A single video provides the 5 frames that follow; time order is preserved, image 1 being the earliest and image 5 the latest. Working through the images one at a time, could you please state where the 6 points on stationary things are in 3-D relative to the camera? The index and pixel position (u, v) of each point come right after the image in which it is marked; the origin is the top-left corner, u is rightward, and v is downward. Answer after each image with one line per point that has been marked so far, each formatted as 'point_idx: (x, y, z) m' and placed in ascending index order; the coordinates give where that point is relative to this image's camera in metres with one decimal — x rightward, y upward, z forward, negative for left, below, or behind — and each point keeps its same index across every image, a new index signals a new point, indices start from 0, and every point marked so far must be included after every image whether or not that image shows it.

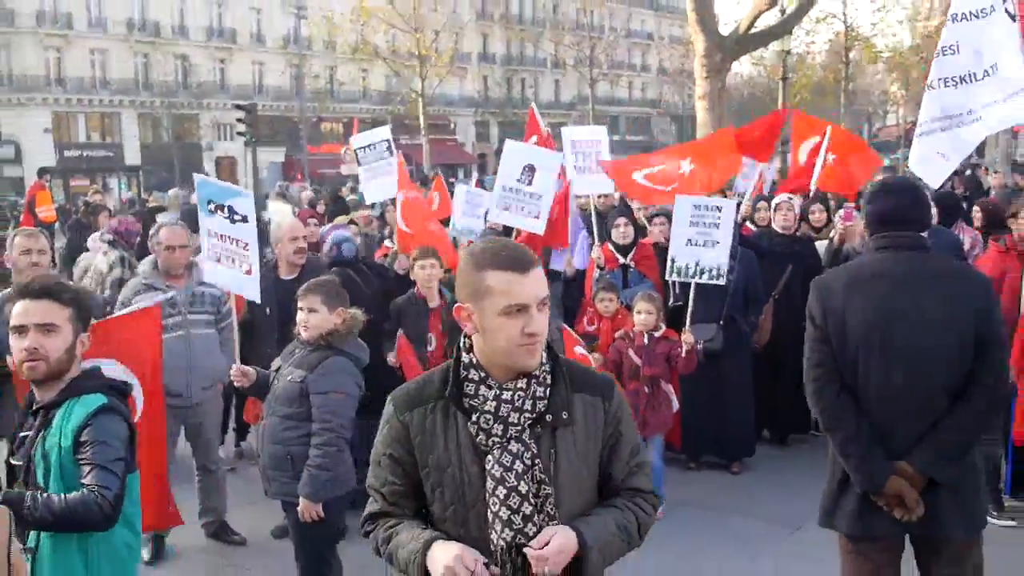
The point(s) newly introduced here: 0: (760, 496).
0: (+1.7, -1.5, +5.7) m
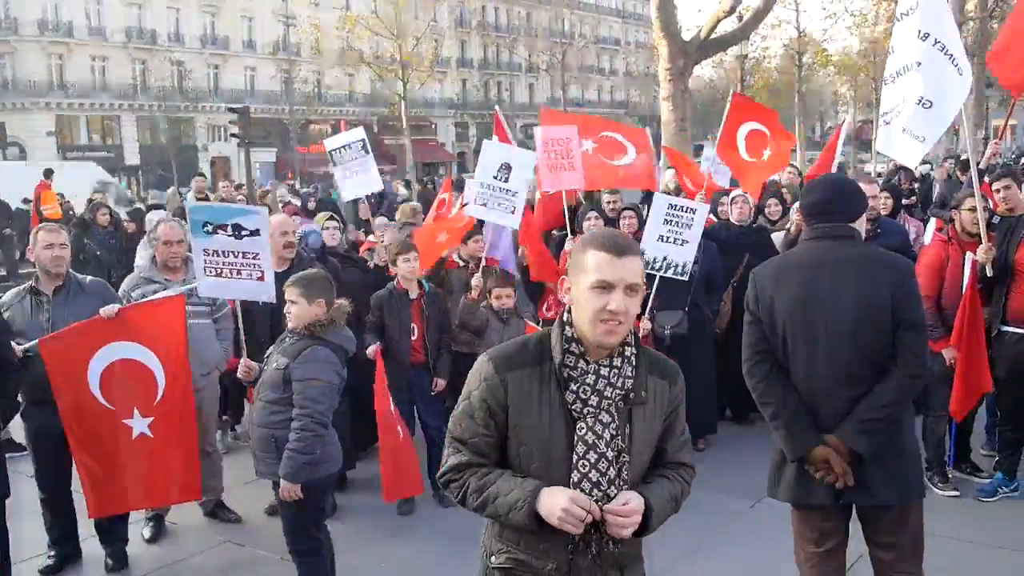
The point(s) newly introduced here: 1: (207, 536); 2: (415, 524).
0: (+1.6, -1.4, +6.1) m
1: (-2.2, -1.8, +5.7) m
2: (-0.7, -1.7, +5.6) m
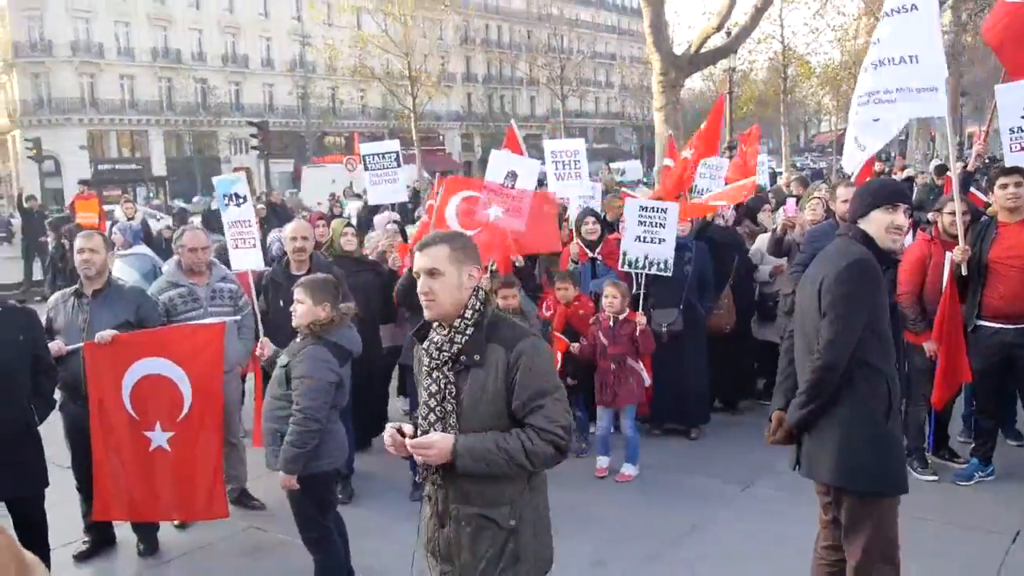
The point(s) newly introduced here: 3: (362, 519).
0: (+1.6, -1.4, +6.4) m
1: (-2.1, -1.8, +6.1) m
2: (-0.6, -1.7, +5.9) m
3: (-1.1, -1.7, +5.8) m
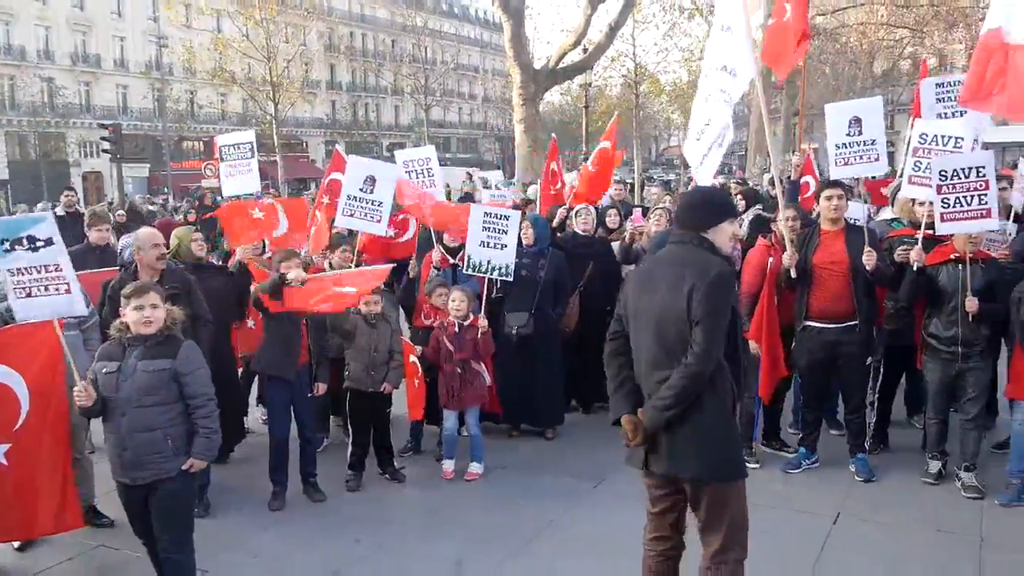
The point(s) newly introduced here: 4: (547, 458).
0: (+0.5, -1.4, +6.7) m
1: (-3.2, -1.9, +5.9) m
2: (-1.7, -1.7, +5.9) m
3: (-2.1, -1.8, +5.8) m
4: (+0.3, -1.4, +6.7) m
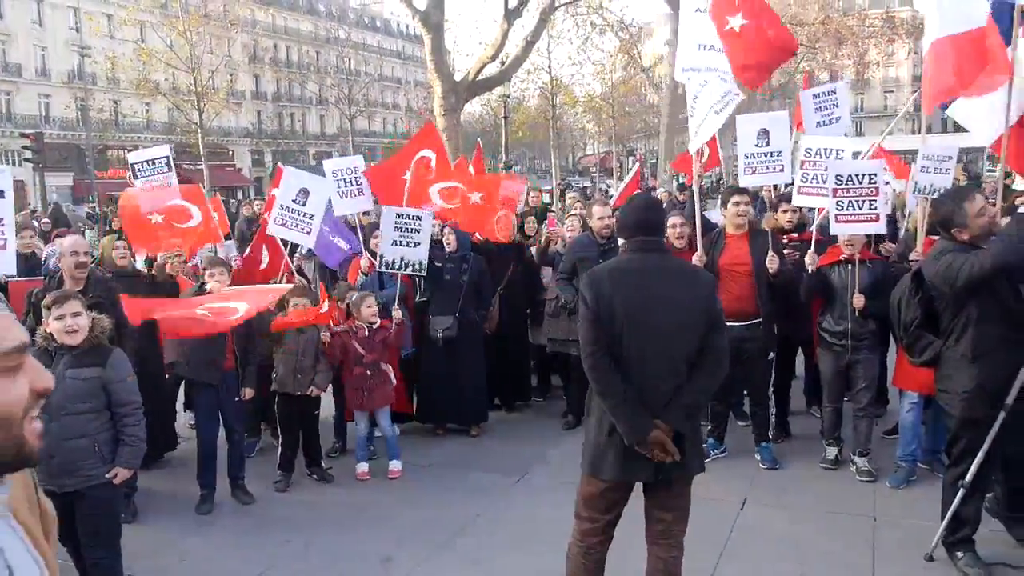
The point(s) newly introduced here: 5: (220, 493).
0: (-0.1, -1.4, +7.0) m
1: (-3.7, -1.9, +5.9) m
2: (-2.3, -1.8, +6.1) m
3: (-2.7, -1.8, +5.9) m
4: (-0.3, -1.5, +6.9) m
5: (-2.4, -1.7, +6.5) m
